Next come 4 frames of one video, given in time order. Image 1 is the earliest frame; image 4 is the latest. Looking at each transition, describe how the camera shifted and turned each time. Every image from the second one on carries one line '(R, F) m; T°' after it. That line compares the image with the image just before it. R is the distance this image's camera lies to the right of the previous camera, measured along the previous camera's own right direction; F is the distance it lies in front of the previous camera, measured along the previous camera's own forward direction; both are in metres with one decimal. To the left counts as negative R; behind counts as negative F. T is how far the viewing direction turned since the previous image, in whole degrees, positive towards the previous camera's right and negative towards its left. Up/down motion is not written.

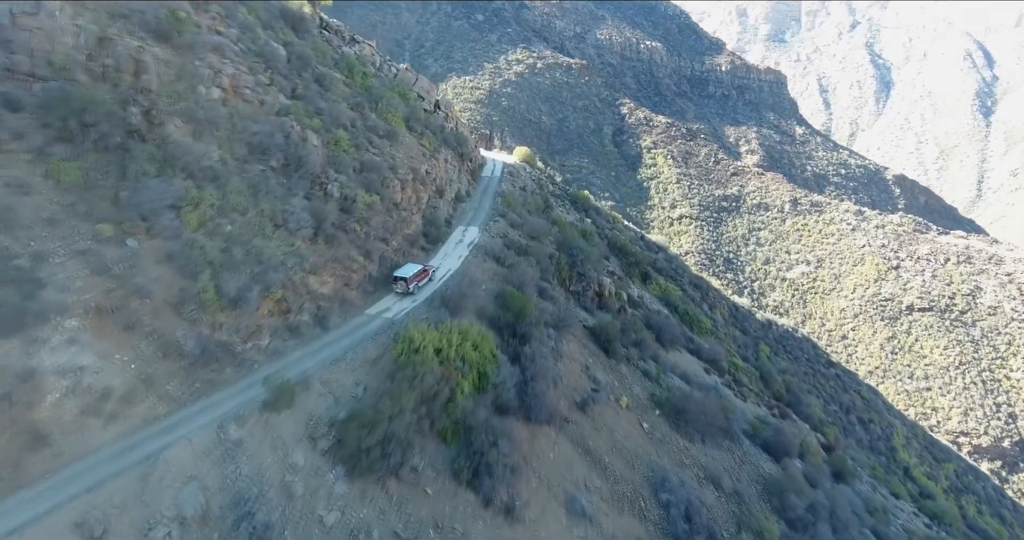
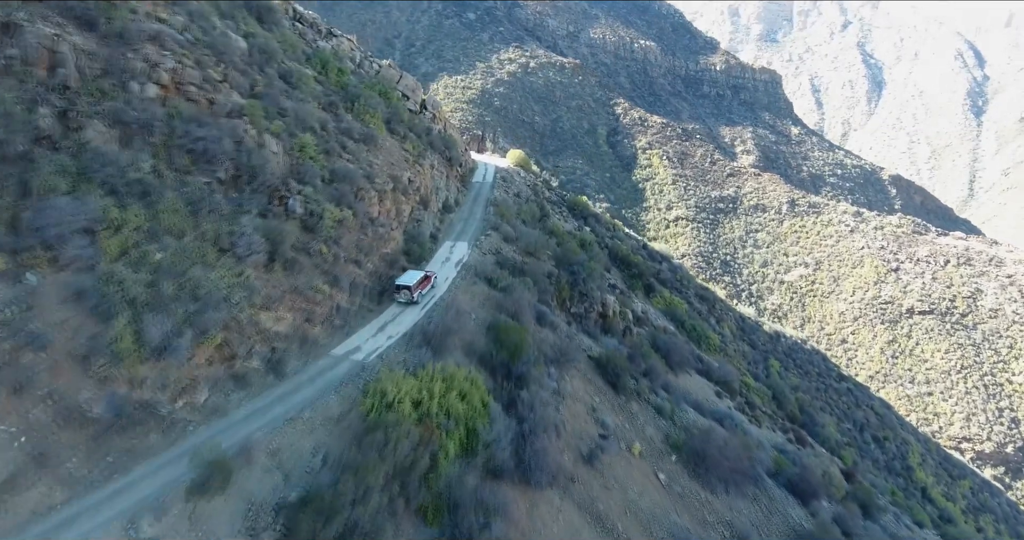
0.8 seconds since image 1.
(0.0, +2.6) m; +1°
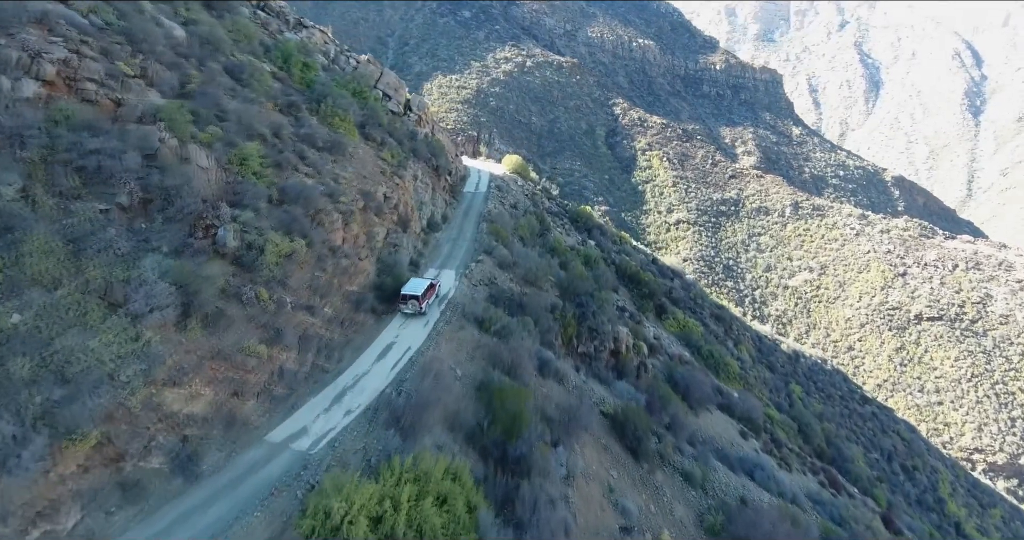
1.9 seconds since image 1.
(0.0, +3.3) m; 0°
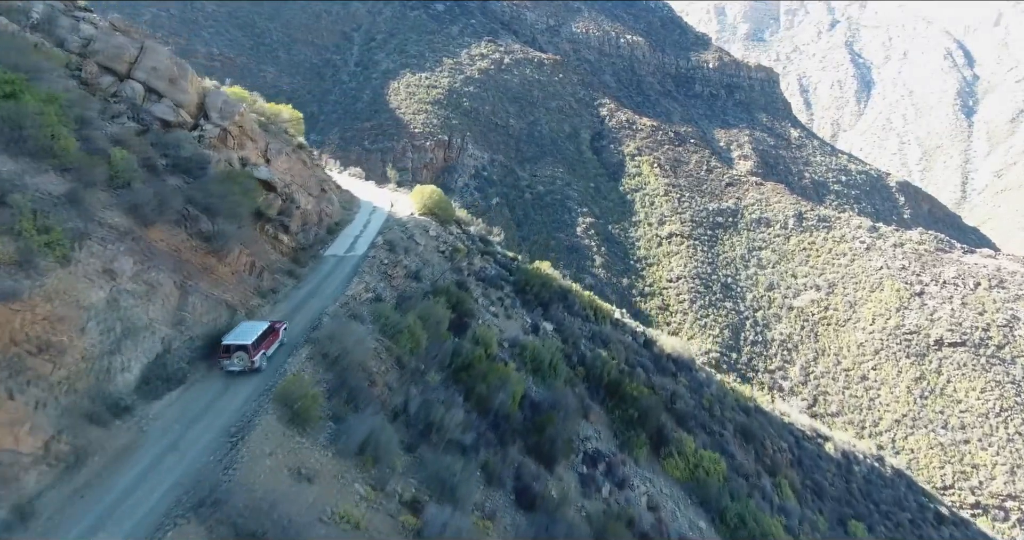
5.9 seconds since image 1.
(+2.4, +11.2) m; +1°
